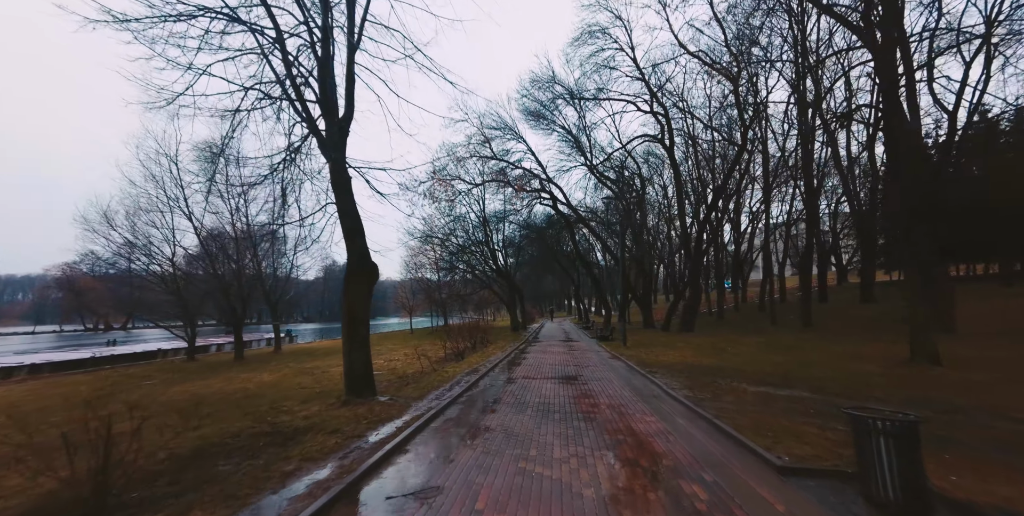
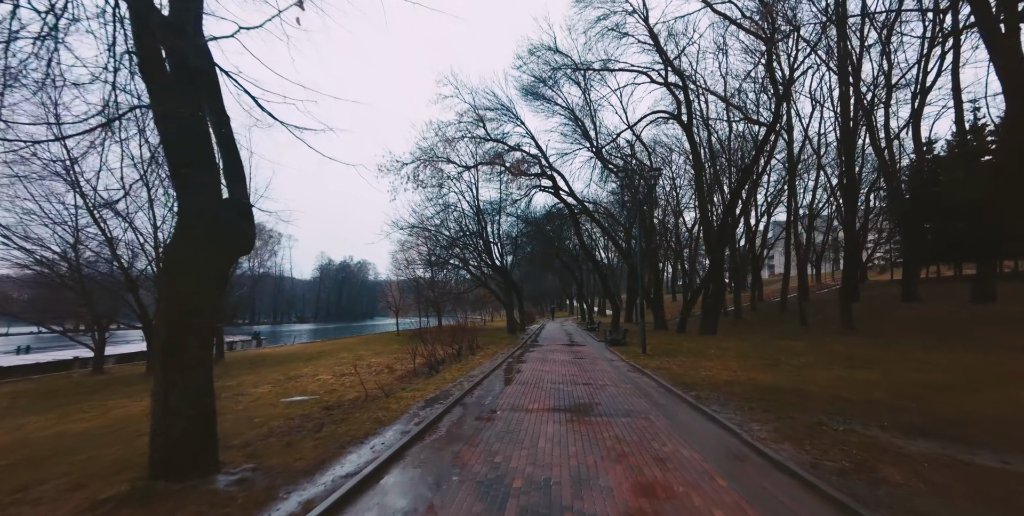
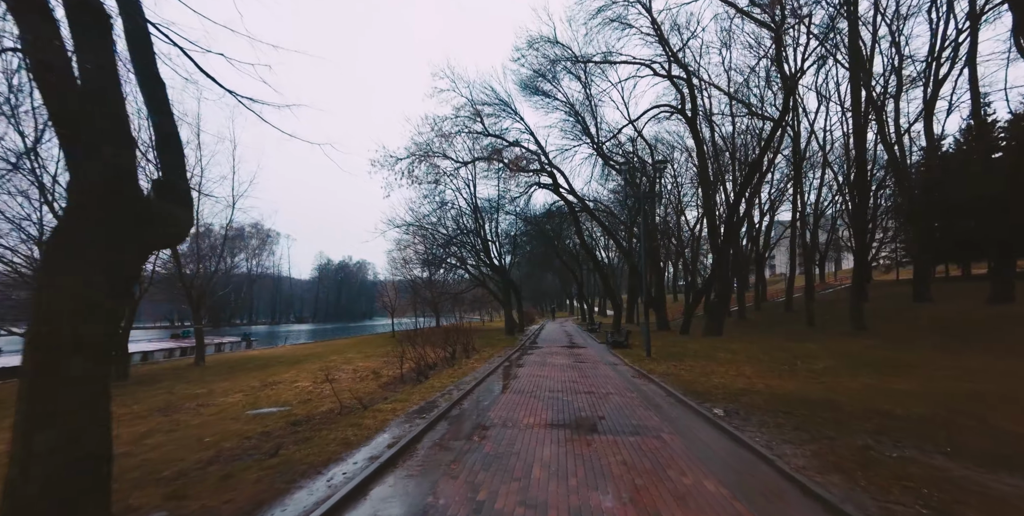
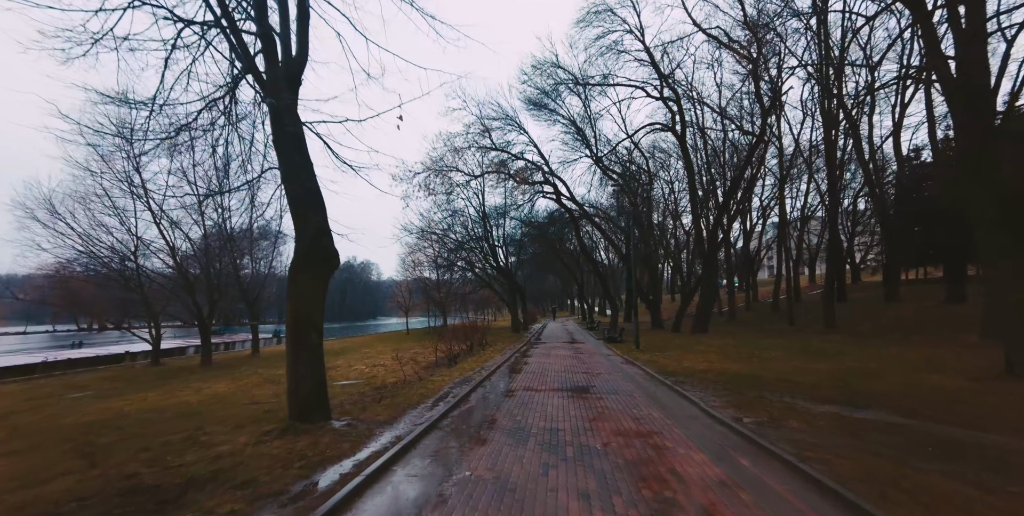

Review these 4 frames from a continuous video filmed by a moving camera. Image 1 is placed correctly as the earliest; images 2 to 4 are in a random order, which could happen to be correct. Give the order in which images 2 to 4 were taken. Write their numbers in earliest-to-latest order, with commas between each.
4, 2, 3
